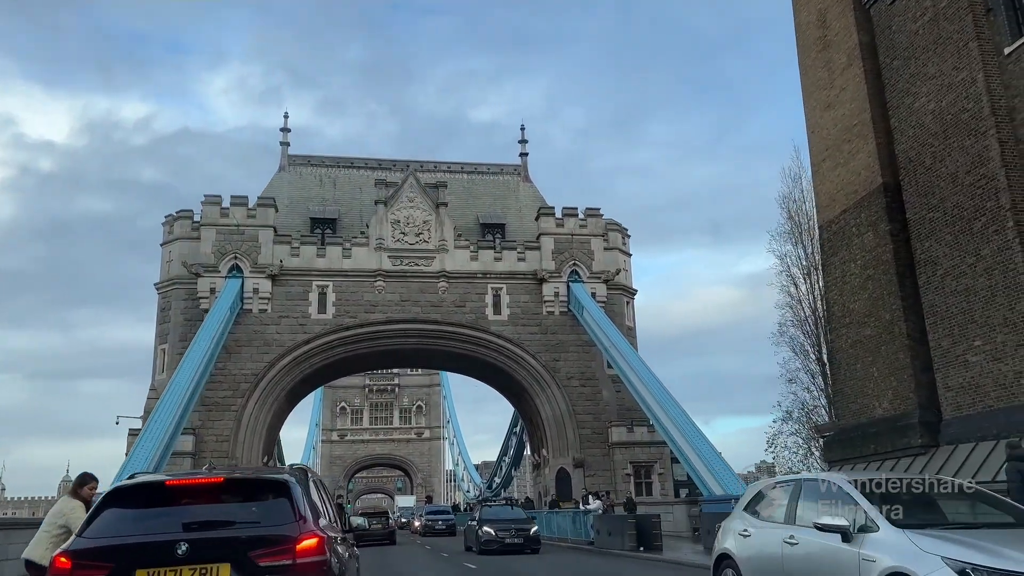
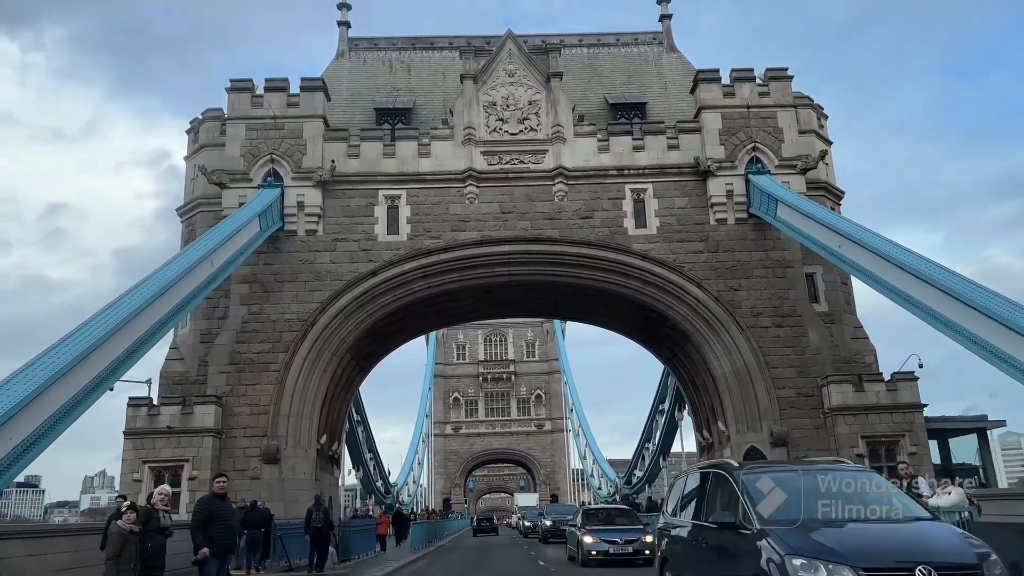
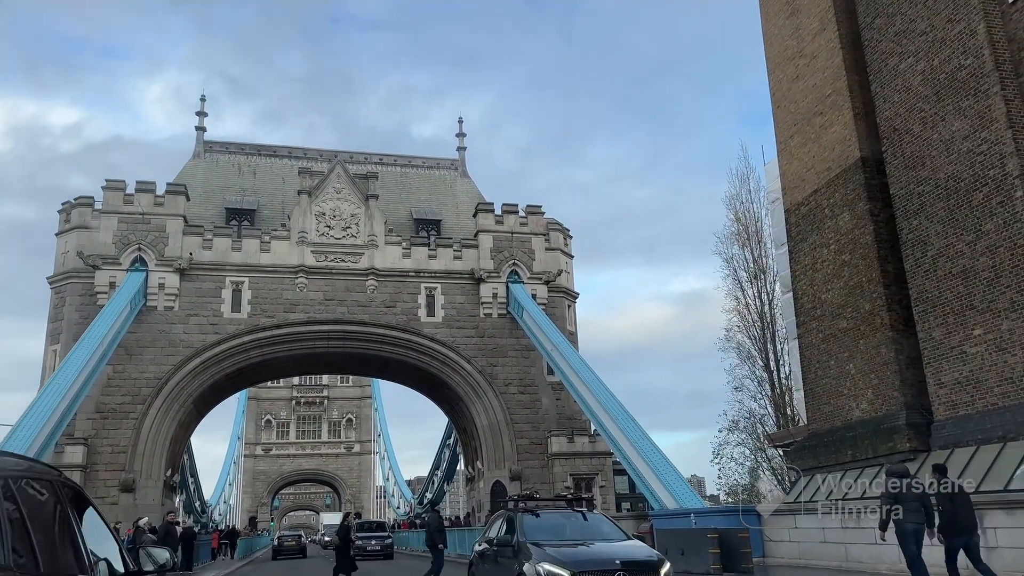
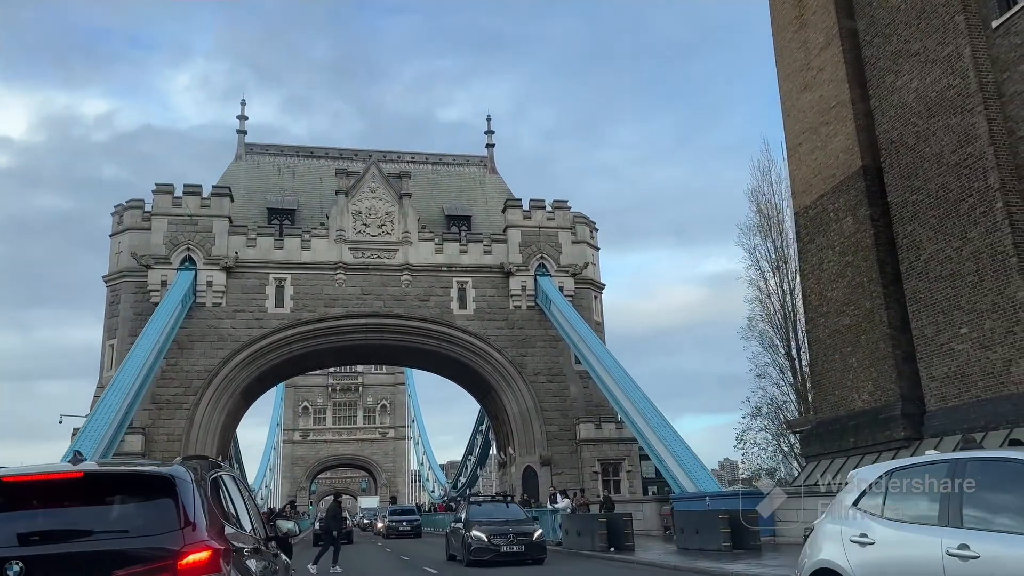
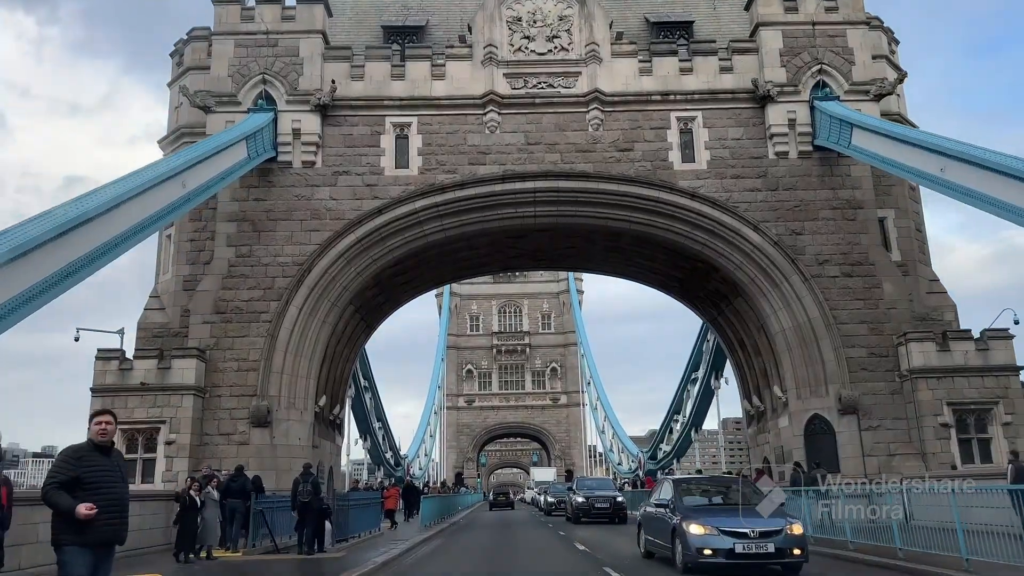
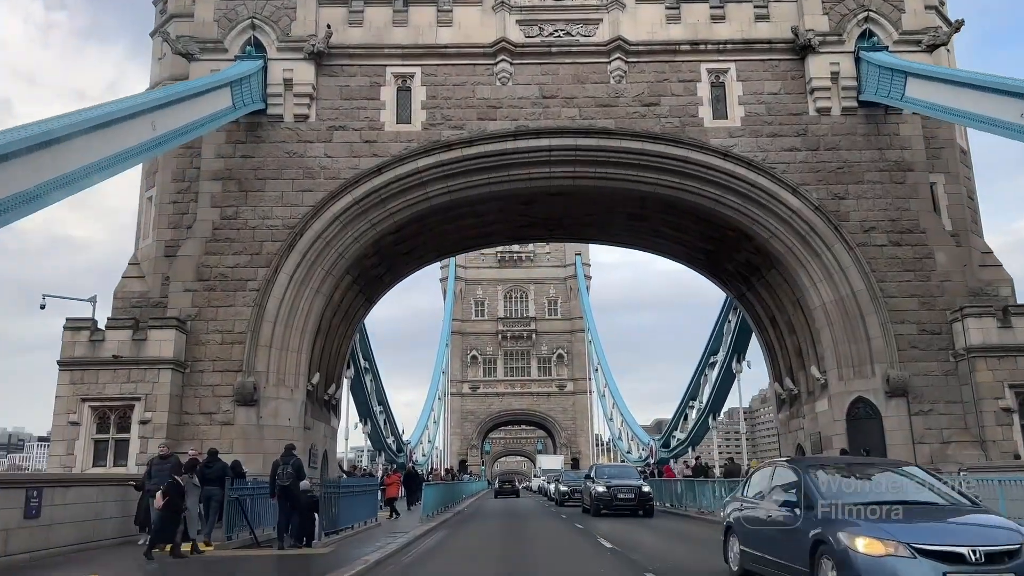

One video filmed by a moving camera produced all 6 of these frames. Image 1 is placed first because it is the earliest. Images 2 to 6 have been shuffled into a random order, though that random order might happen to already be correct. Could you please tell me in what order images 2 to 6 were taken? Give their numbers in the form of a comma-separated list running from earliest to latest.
4, 3, 2, 5, 6
